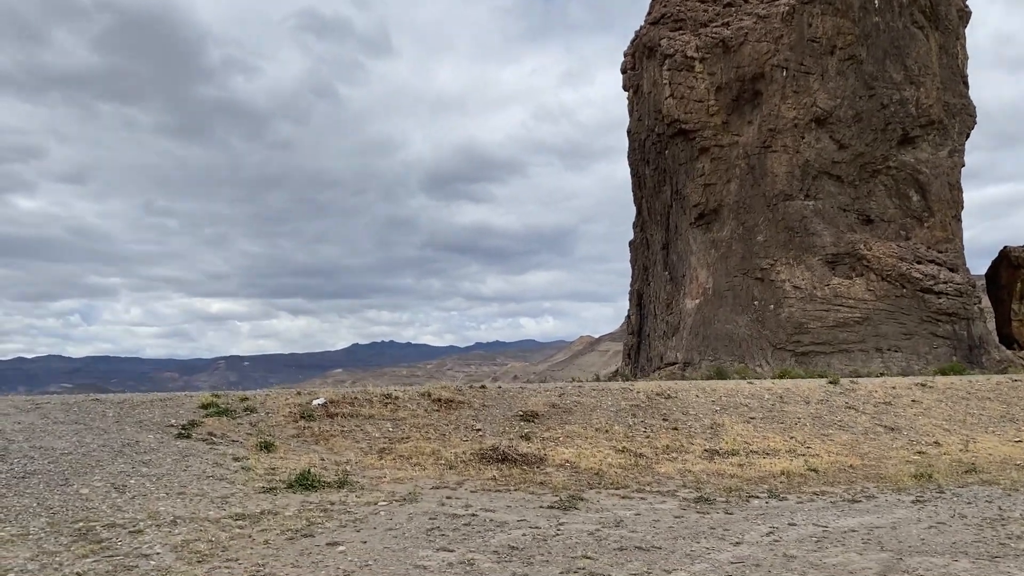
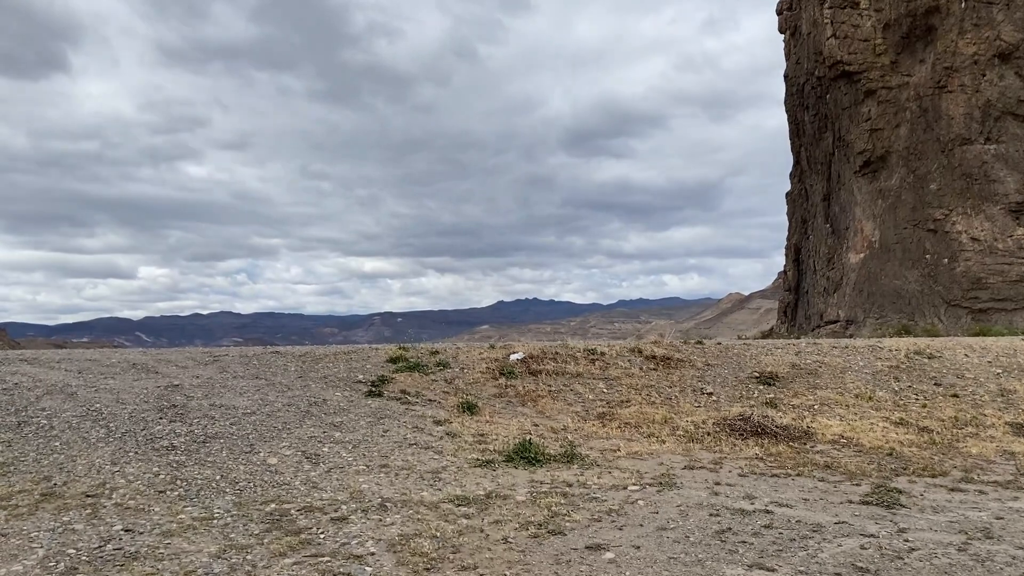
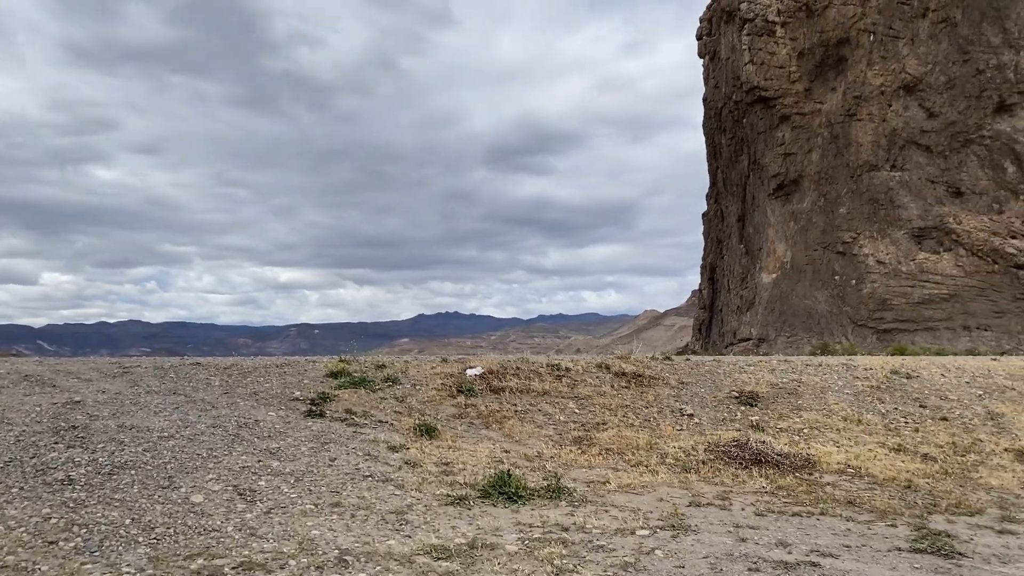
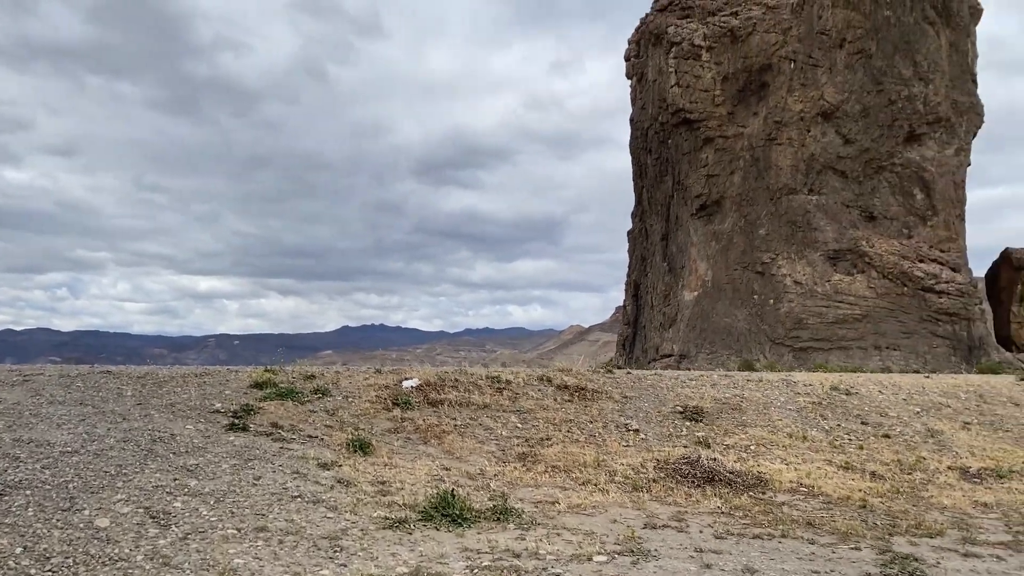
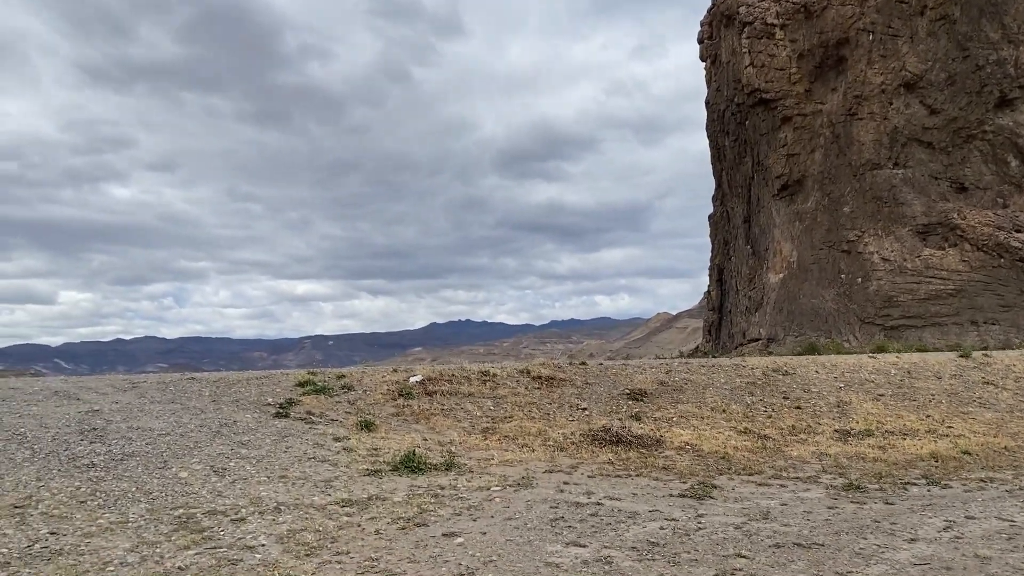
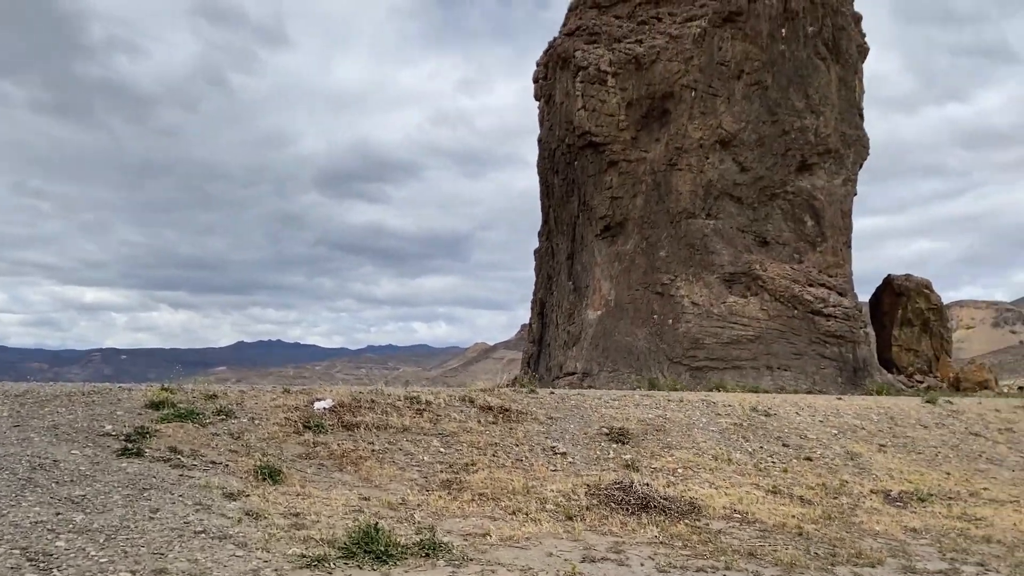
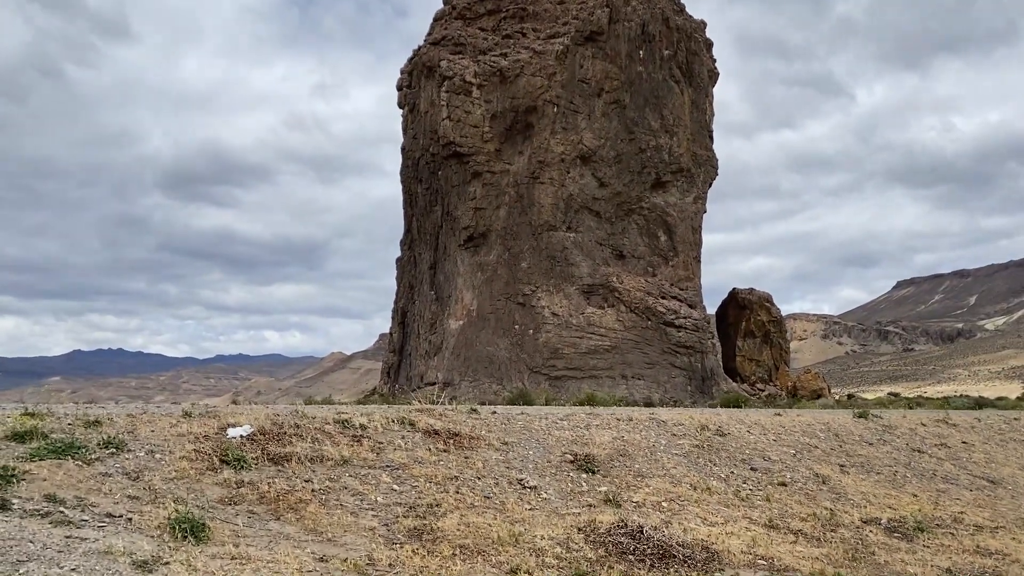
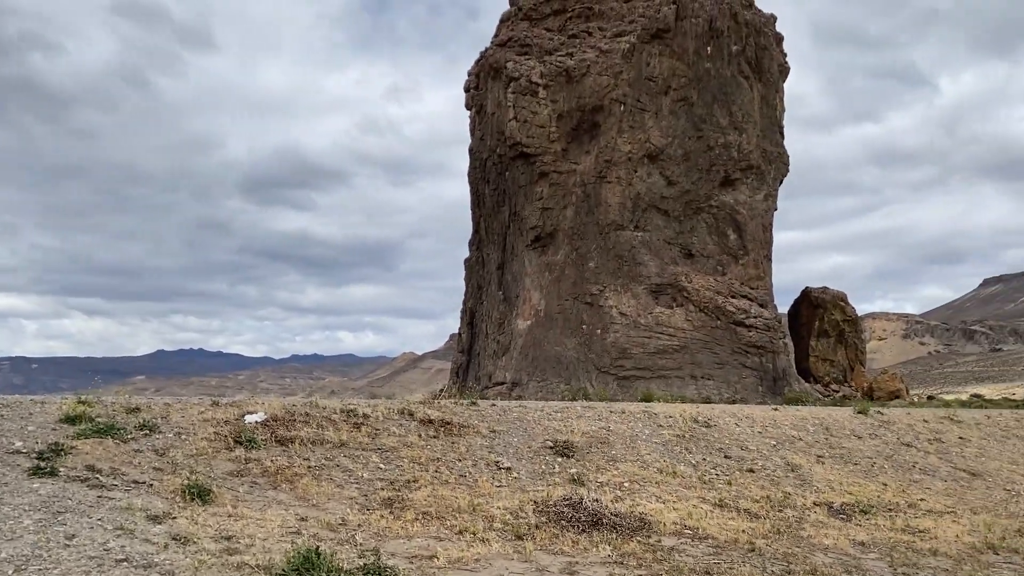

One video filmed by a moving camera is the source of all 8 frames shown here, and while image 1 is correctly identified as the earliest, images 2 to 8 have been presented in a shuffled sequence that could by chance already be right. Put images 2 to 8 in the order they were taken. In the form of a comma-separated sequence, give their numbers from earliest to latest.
5, 2, 3, 4, 6, 8, 7
